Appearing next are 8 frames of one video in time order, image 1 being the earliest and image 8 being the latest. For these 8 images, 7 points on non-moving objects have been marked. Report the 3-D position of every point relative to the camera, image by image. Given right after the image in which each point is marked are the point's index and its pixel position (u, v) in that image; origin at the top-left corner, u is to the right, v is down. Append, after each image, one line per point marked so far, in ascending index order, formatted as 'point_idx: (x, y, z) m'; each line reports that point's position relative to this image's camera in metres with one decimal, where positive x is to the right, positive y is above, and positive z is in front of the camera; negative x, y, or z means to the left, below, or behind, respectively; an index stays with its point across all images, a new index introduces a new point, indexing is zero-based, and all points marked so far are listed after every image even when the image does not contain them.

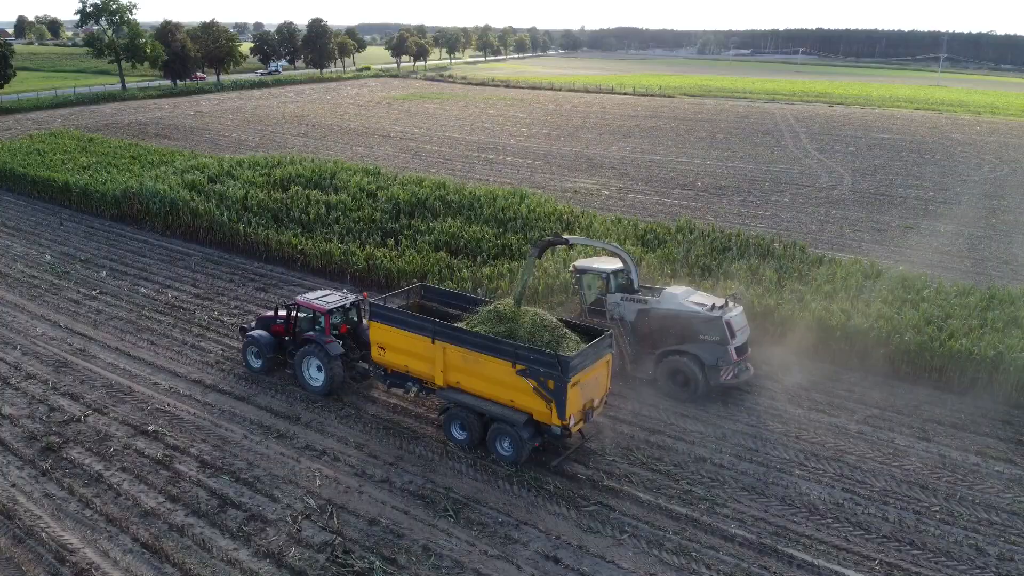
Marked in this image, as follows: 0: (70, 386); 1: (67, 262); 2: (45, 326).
0: (-6.6, -1.5, +11.8) m
1: (-10.0, +0.5, +17.9) m
2: (-8.3, -0.7, +14.1) m
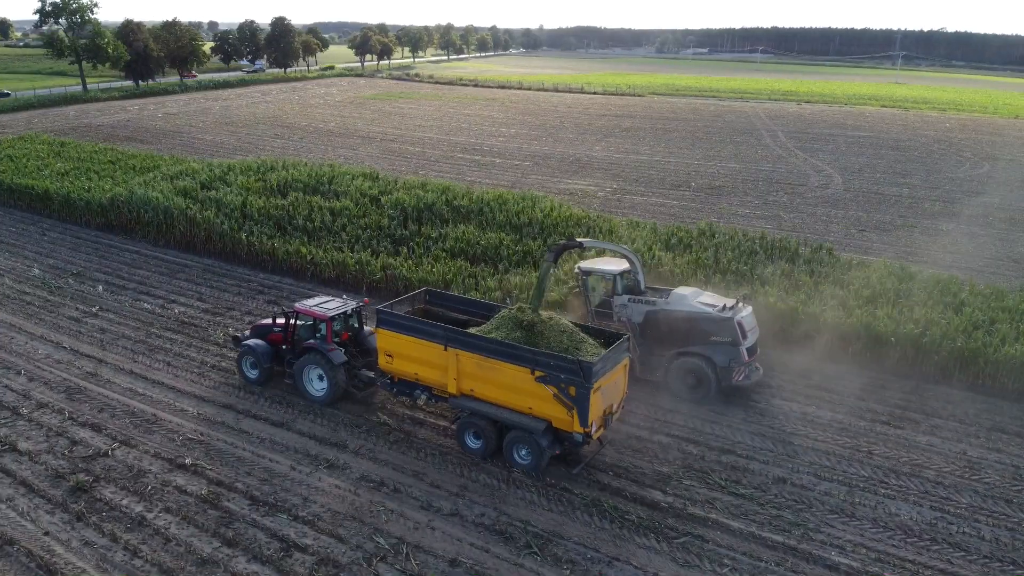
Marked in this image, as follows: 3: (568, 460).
0: (-5.8, -1.7, +10.9) m
1: (-9.6, +0.2, +16.8) m
2: (-7.6, -1.0, +13.1) m
3: (+0.7, -2.2, +10.2) m
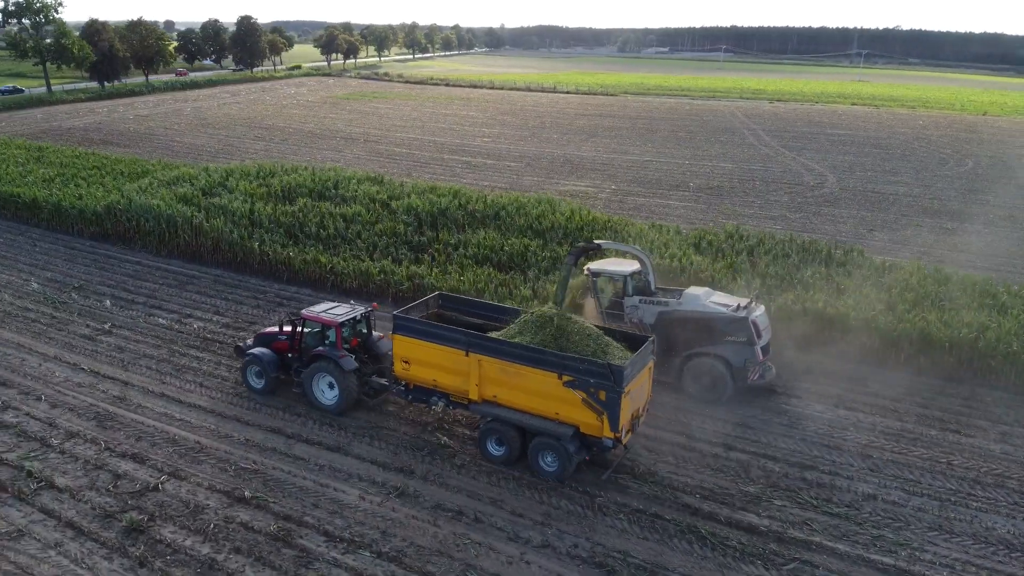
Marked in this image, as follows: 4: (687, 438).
0: (-4.9, -2.0, +10.1) m
1: (-9.0, -0.1, +15.8) m
2: (-6.8, -1.3, +12.2) m
3: (+1.6, -2.3, +9.7) m
4: (+2.4, -2.0, +10.9) m
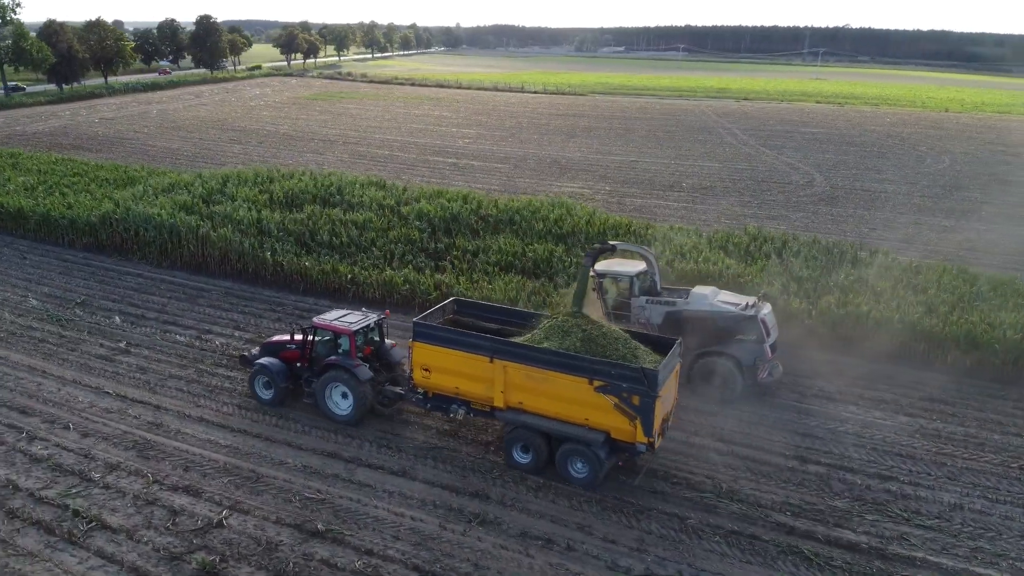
0: (-4.0, -2.2, +9.4) m
1: (-8.4, -0.4, +14.9) m
2: (-6.1, -1.6, +11.4) m
3: (+2.5, -2.5, +9.4) m
4: (+3.3, -2.1, +10.6) m
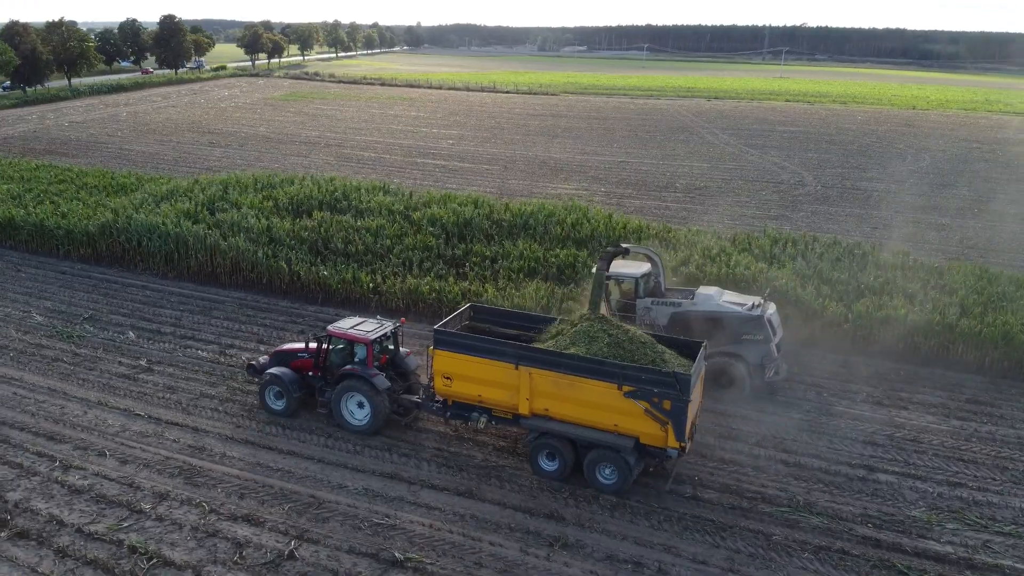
0: (-3.1, -2.4, +8.9) m
1: (-7.9, -0.7, +14.2) m
2: (-5.3, -1.8, +10.8) m
3: (+3.4, -2.6, +9.2) m
4: (+4.1, -2.2, +10.4) m
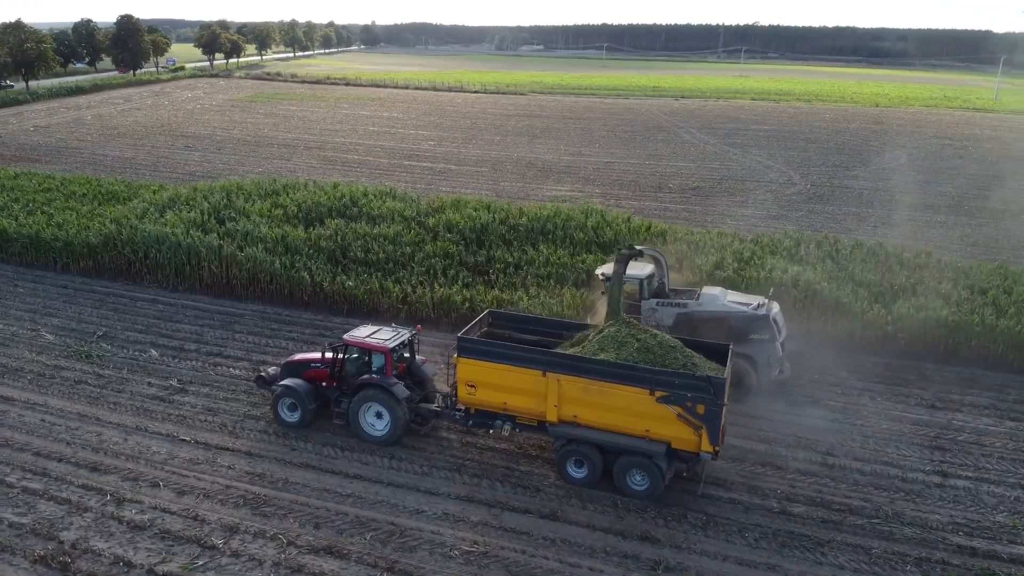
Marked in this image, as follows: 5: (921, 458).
0: (-2.2, -2.6, +8.4) m
1: (-7.2, -1.0, +13.4) m
2: (-4.4, -2.0, +10.2) m
3: (+4.3, -2.6, +9.0) m
4: (+5.0, -2.3, +10.3) m
5: (+5.4, -2.3, +10.4) m
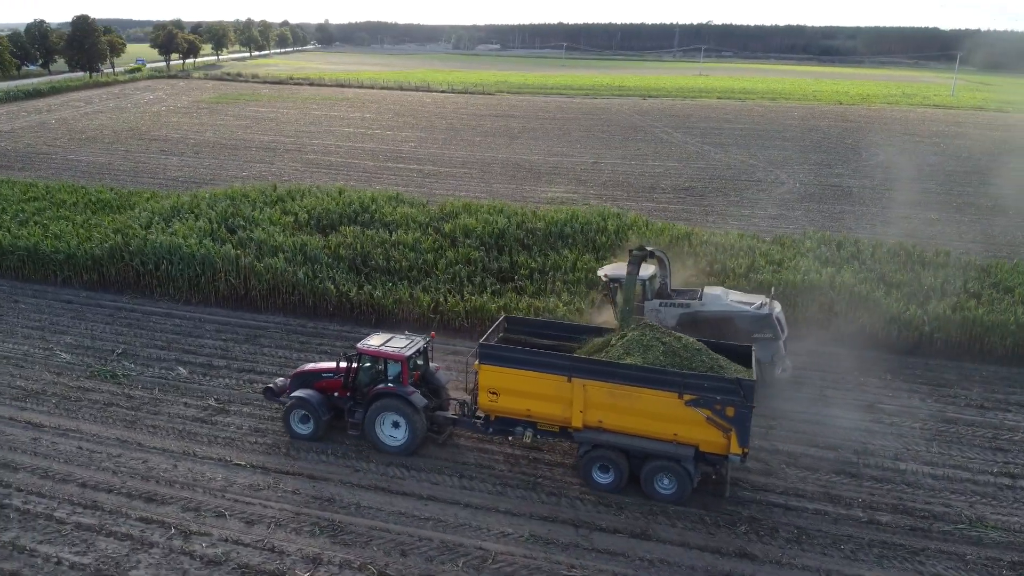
0: (-1.2, -2.8, +8.0) m
1: (-6.5, -1.2, +12.7) m
2: (-3.6, -2.2, +9.6) m
3: (+5.3, -2.7, +9.0) m
4: (+5.8, -2.3, +10.3) m
5: (+6.2, -2.3, +10.5) m
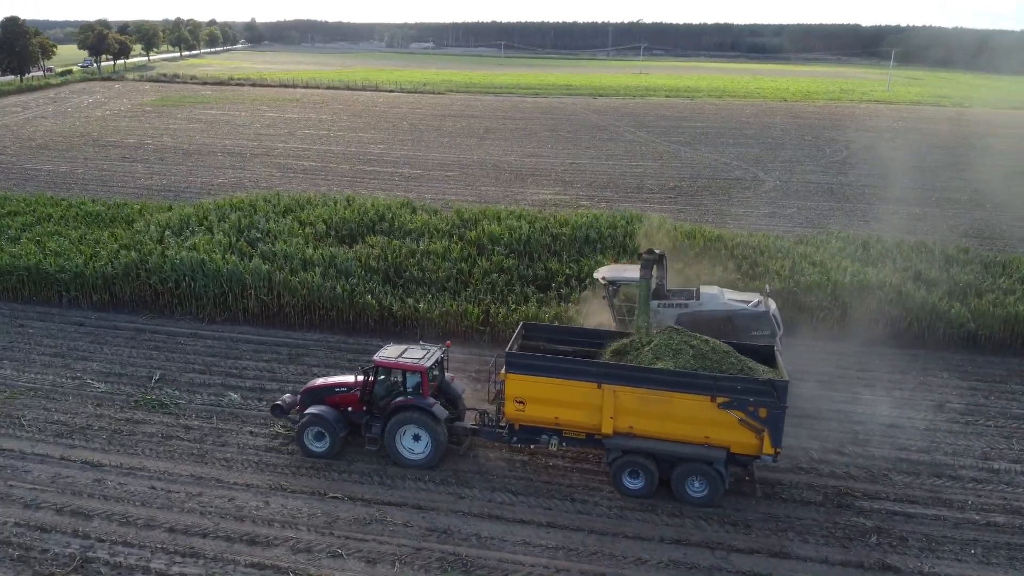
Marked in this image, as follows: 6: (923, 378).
0: (+0.3, -3.0, +7.6) m
1: (-5.4, -1.6, +11.9) m
2: (-2.2, -2.5, +9.1) m
3: (+6.6, -2.7, +9.1) m
4: (+7.1, -2.3, +10.5) m
5: (+7.5, -2.3, +10.7) m
6: (+6.8, -1.5, +13.0) m
